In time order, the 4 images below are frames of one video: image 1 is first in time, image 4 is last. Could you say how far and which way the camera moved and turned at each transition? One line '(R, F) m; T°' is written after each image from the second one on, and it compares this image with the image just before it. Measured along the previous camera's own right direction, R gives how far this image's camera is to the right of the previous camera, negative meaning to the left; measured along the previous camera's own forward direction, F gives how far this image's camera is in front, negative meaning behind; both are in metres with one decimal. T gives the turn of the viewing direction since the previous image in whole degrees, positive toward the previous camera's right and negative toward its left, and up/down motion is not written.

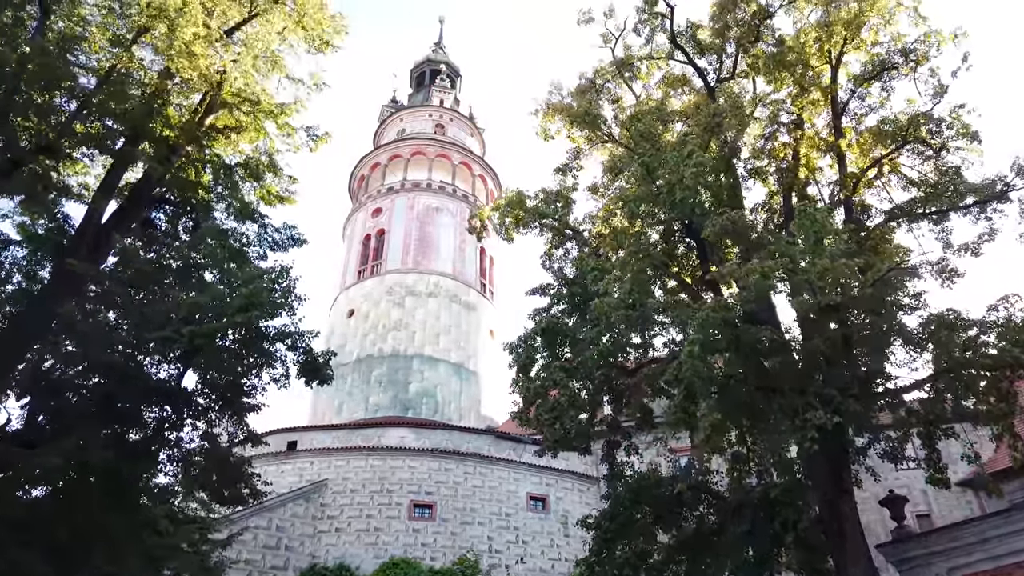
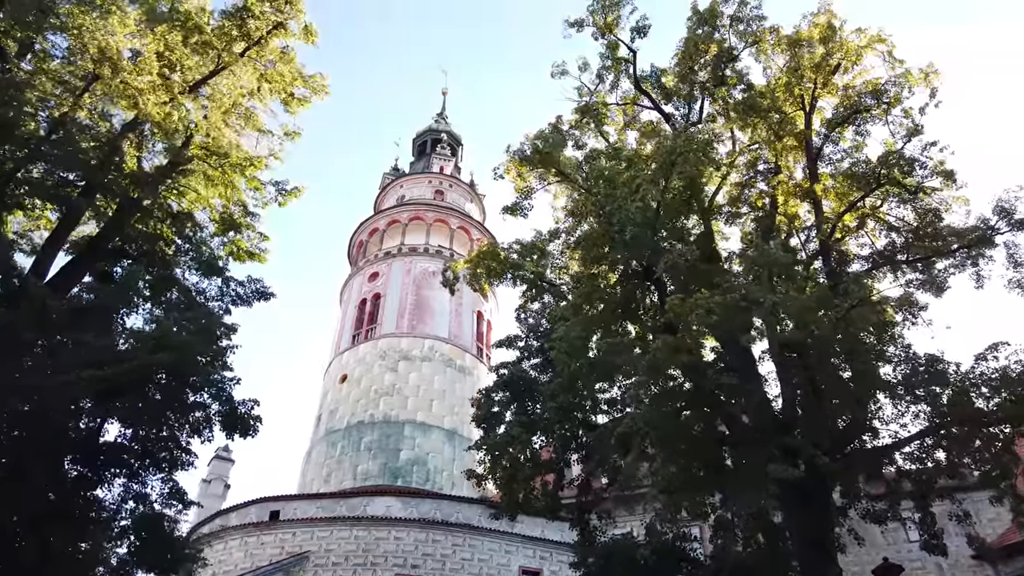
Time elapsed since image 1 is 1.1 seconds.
(+0.7, +0.5) m; -1°
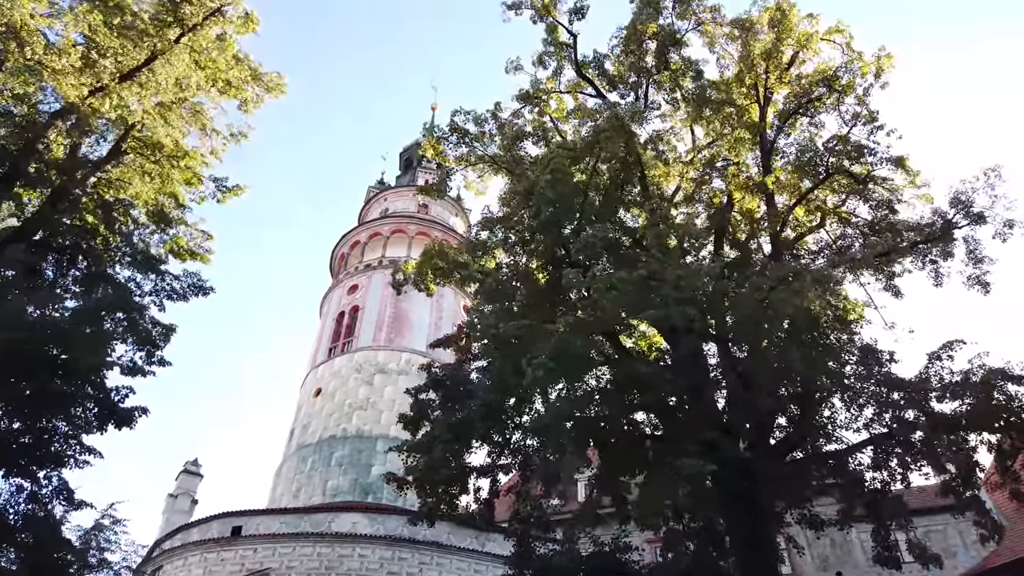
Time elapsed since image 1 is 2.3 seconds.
(+0.9, +0.6) m; 0°
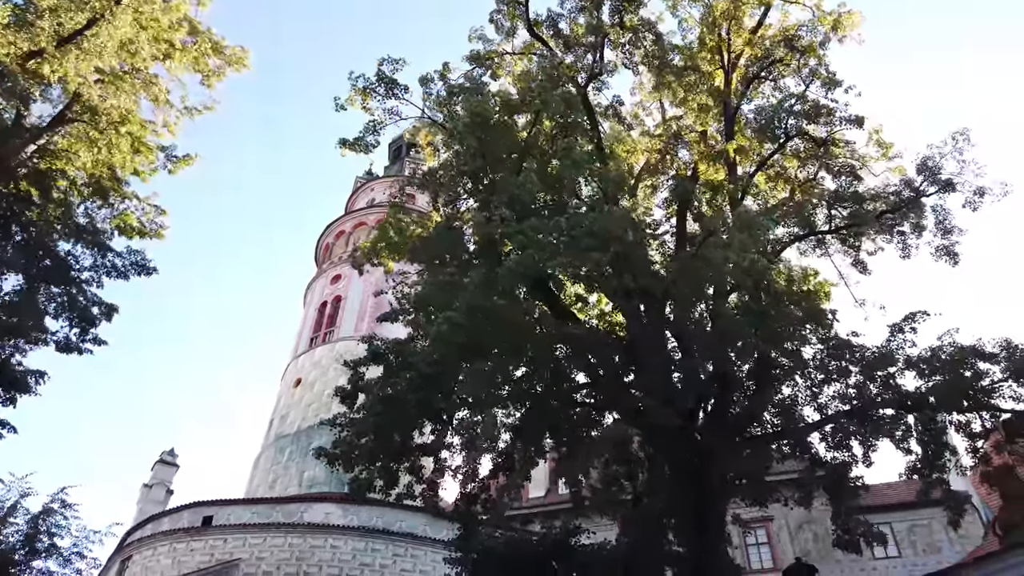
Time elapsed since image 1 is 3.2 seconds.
(+0.7, +0.5) m; 0°
